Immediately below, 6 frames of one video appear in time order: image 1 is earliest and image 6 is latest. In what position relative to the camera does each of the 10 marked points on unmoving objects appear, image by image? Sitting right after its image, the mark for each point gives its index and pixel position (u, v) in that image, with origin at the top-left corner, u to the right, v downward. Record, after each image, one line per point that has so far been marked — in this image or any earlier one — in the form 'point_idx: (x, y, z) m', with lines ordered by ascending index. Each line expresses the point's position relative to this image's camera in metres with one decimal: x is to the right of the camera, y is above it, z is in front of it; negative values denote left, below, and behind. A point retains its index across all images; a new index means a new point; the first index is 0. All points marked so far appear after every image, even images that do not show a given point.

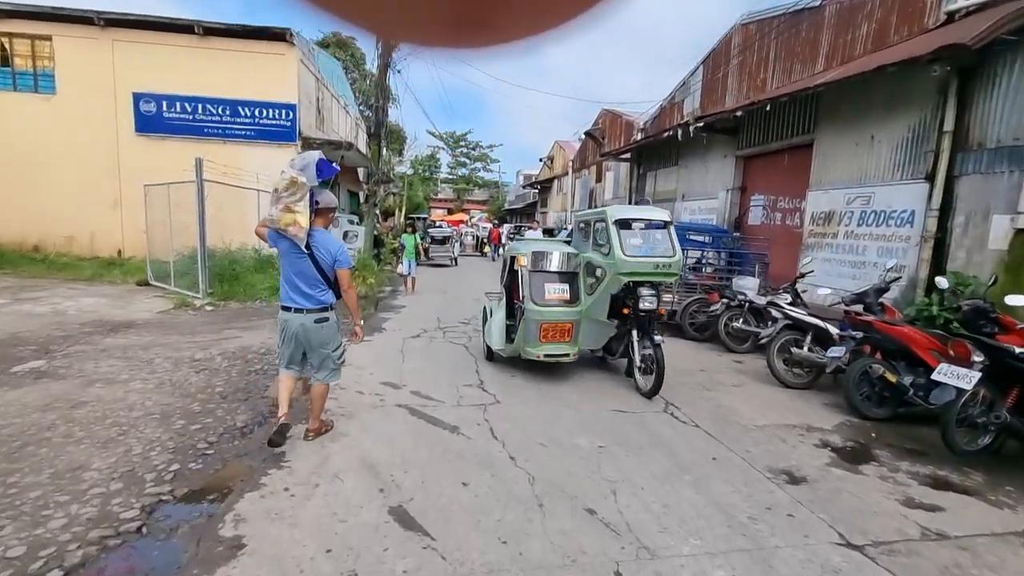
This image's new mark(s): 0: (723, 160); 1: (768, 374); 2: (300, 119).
0: (+5.6, +3.4, +13.6) m
1: (+3.1, -1.1, +6.3) m
2: (-5.9, +4.7, +14.2) m
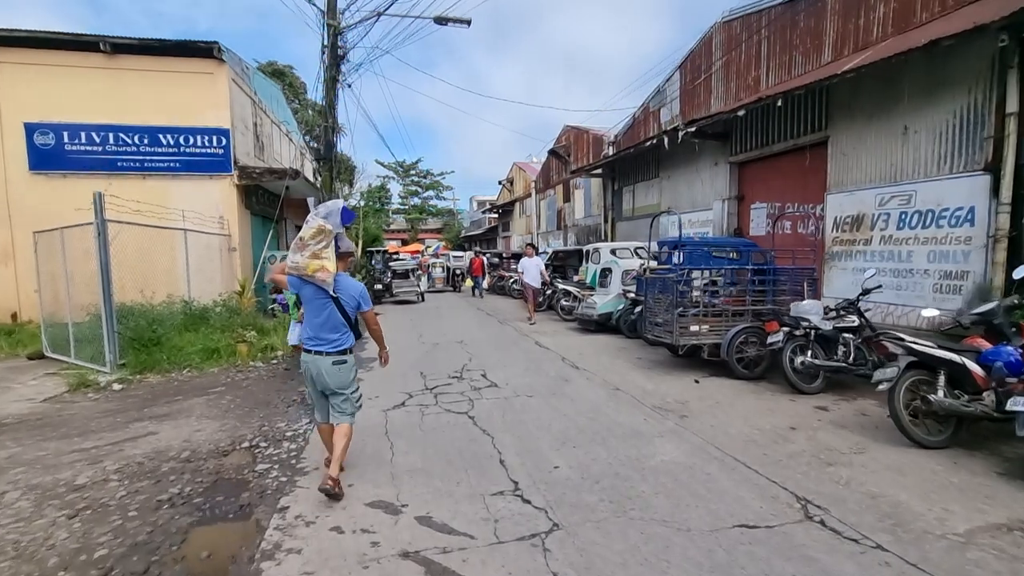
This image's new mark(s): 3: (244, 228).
0: (+5.0, +2.9, +12.5) m
1: (+3.4, -1.3, +4.8) m
2: (-6.7, +3.4, +12.3) m
3: (-6.7, +1.5, +12.8) m
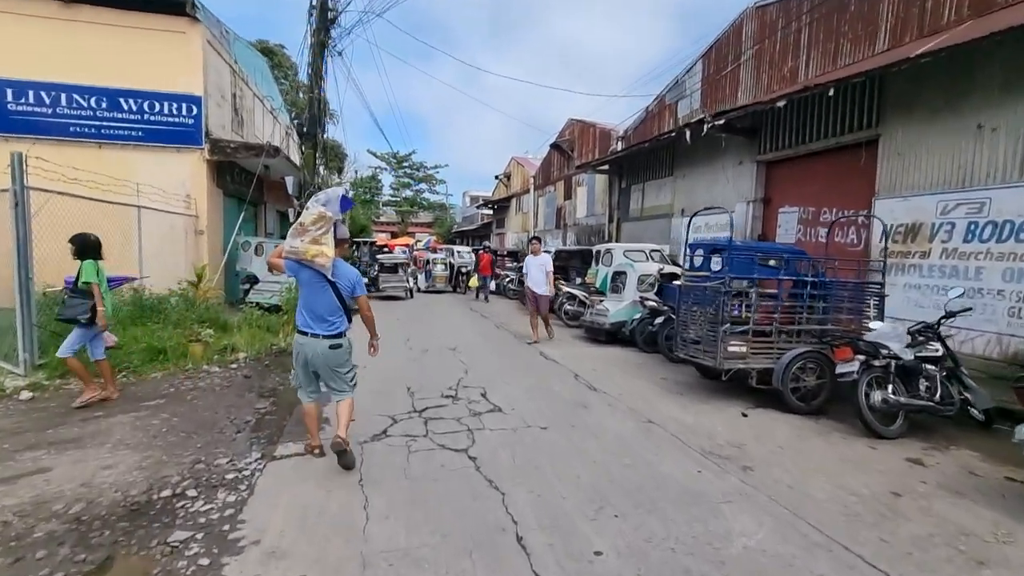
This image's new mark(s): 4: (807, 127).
0: (+5.1, +2.7, +11.5) m
1: (+3.5, -1.5, +3.7) m
2: (-6.5, +3.6, +10.9) m
3: (-6.6, +1.8, +11.4) m
4: (+5.6, +3.0, +9.7) m
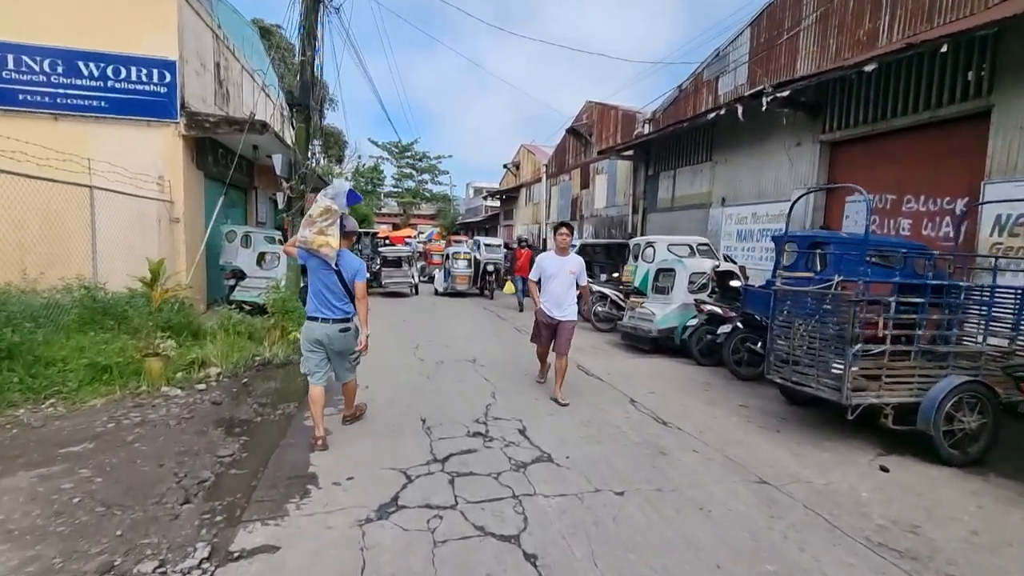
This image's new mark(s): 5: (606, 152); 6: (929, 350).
0: (+5.5, +2.7, +10.0) m
1: (+3.9, -1.6, +2.3) m
2: (-6.1, +3.7, +9.4) m
3: (-6.2, +1.8, +10.0) m
4: (+6.0, +3.0, +8.2) m
5: (+2.8, +4.0, +15.2) m
6: (+3.7, -0.5, +4.6) m
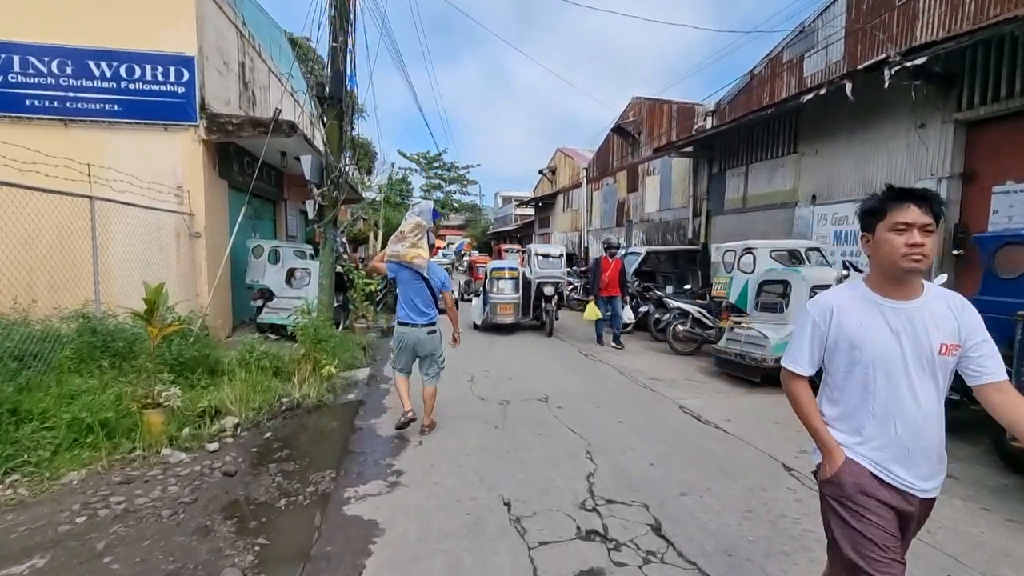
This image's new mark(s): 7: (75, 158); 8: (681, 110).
0: (+6.5, +2.5, +8.3) m
1: (+4.6, -1.7, +0.6) m
2: (-5.1, +3.3, +8.4) m
3: (-5.1, +1.4, +8.9) m
4: (+6.9, +2.9, +6.5) m
5: (+4.1, +3.7, +13.7) m
6: (+4.4, -0.7, +3.0) m
7: (-6.7, +2.0, +7.9) m
8: (+5.1, +5.3, +15.4) m
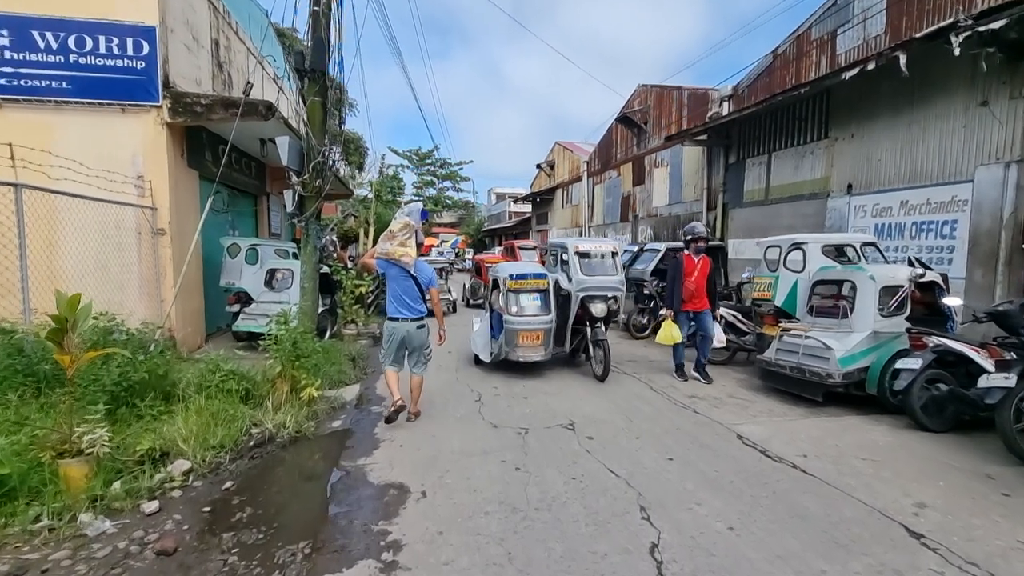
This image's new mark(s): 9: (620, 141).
0: (+6.6, +2.5, +7.4) m
1: (+4.9, -1.7, -0.3) m
2: (-4.9, +3.3, +7.3) m
3: (-5.0, +1.4, +7.8) m
4: (+7.1, +2.9, +5.6) m
5: (+4.1, +3.7, +12.7) m
6: (+4.7, -0.7, +2.0) m
7: (-6.6, +1.9, +6.8) m
8: (+5.1, +5.4, +14.4) m
9: (+4.0, +5.4, +19.0) m
